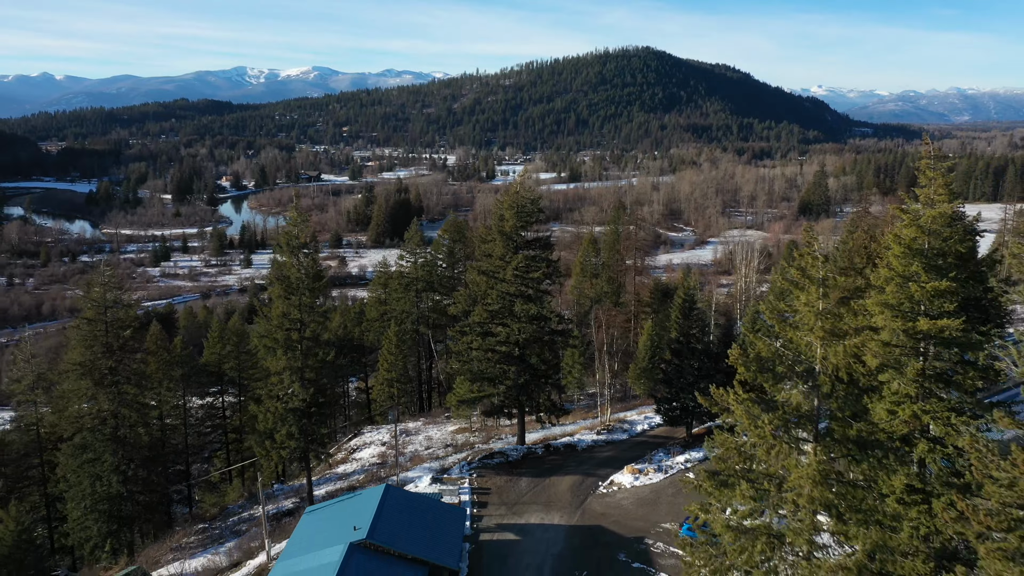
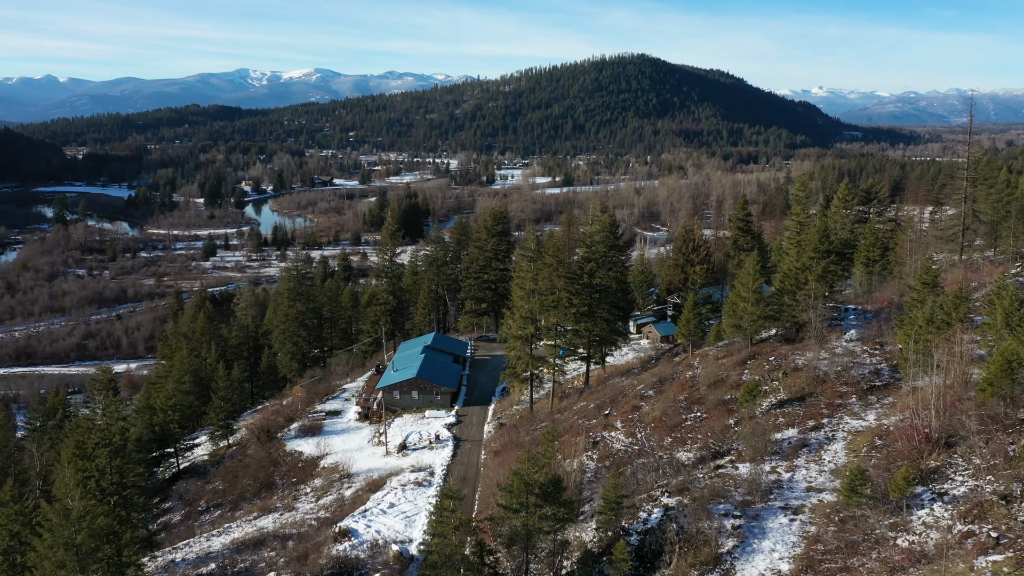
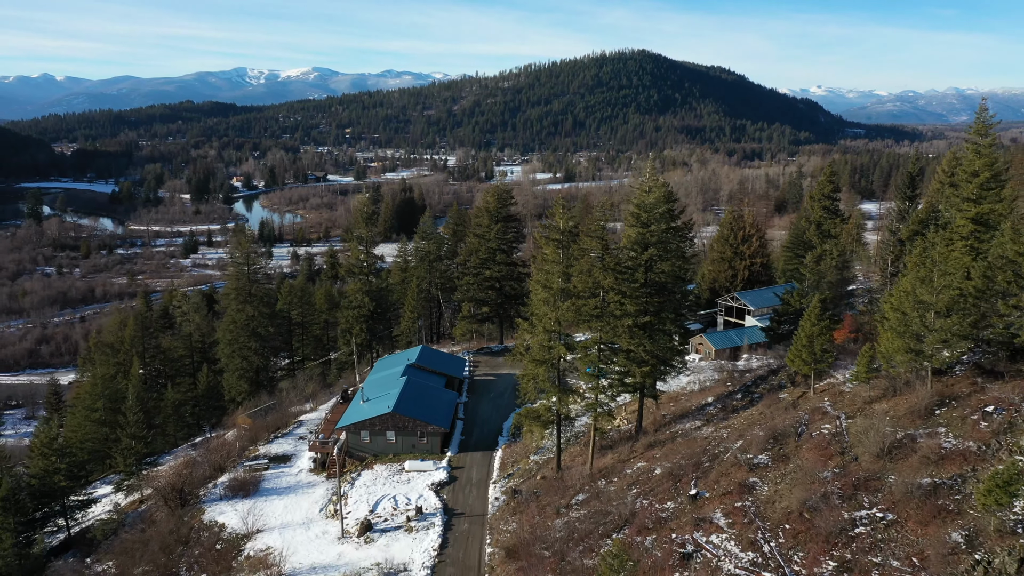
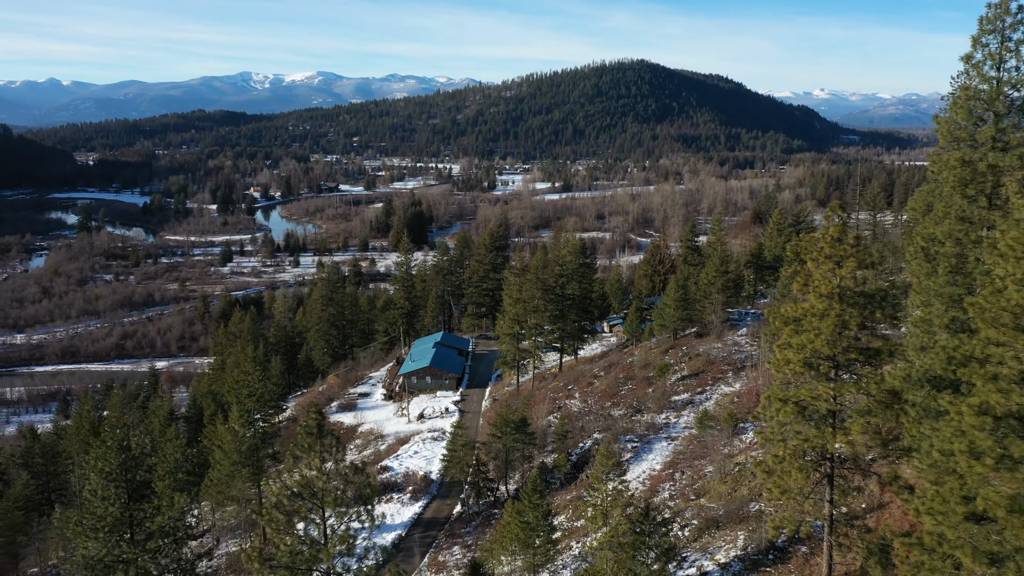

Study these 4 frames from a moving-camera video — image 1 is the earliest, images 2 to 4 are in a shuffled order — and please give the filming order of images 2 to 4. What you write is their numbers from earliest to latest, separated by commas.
3, 2, 4
